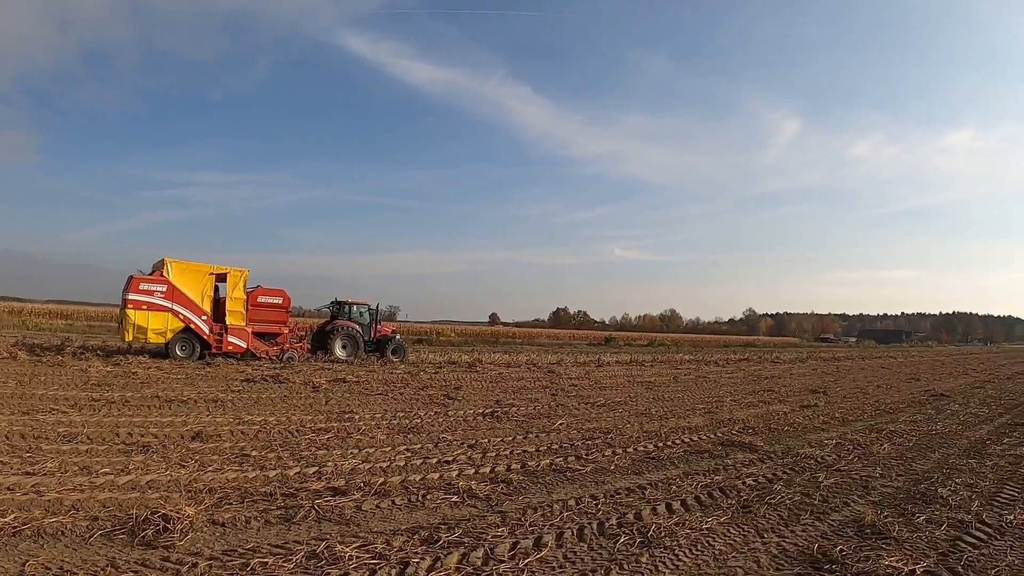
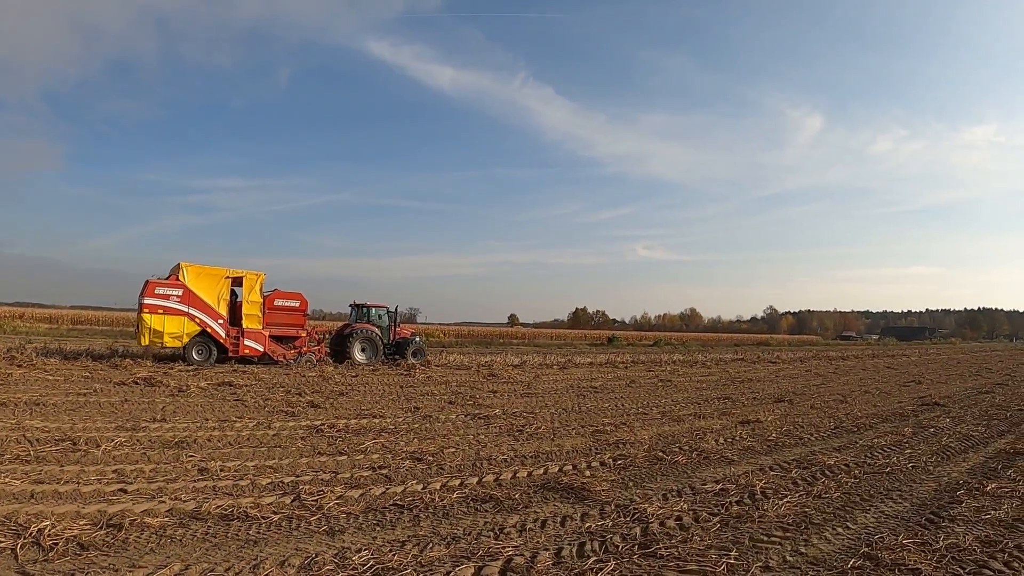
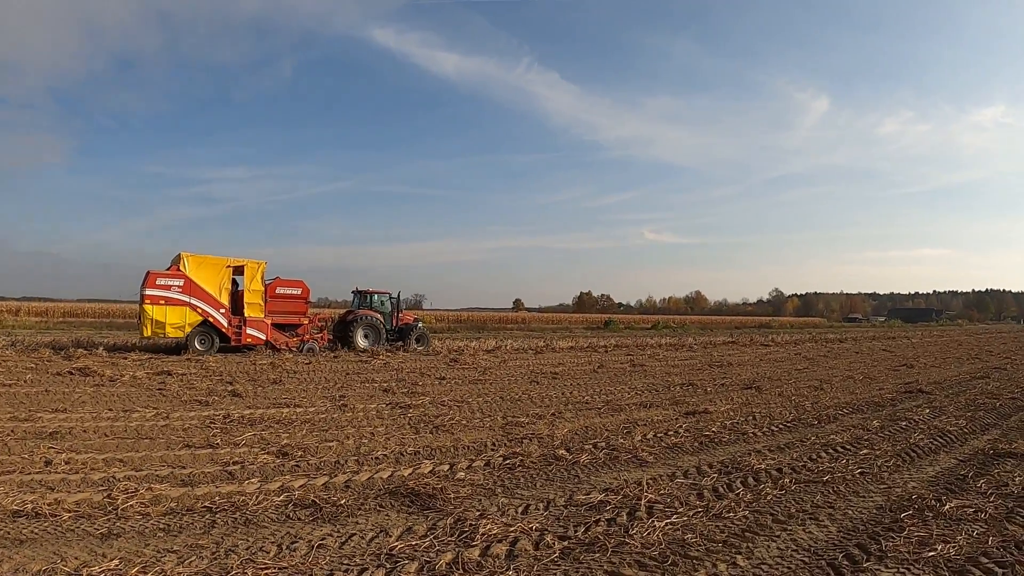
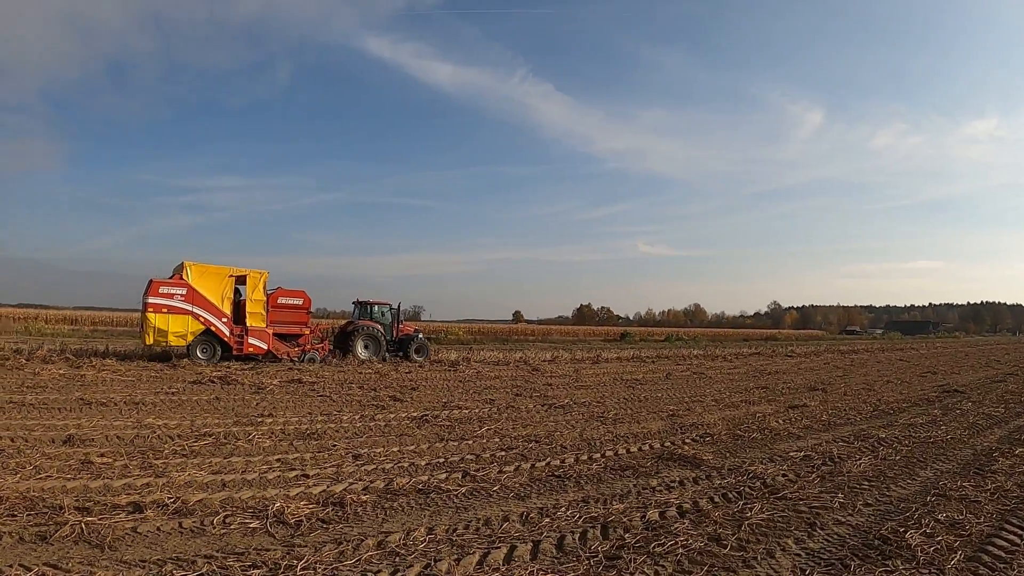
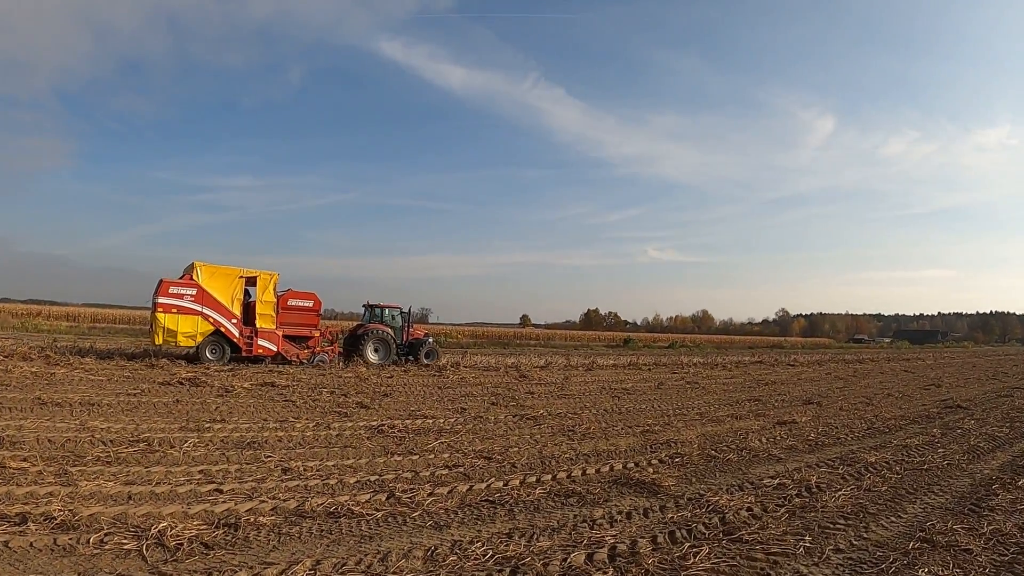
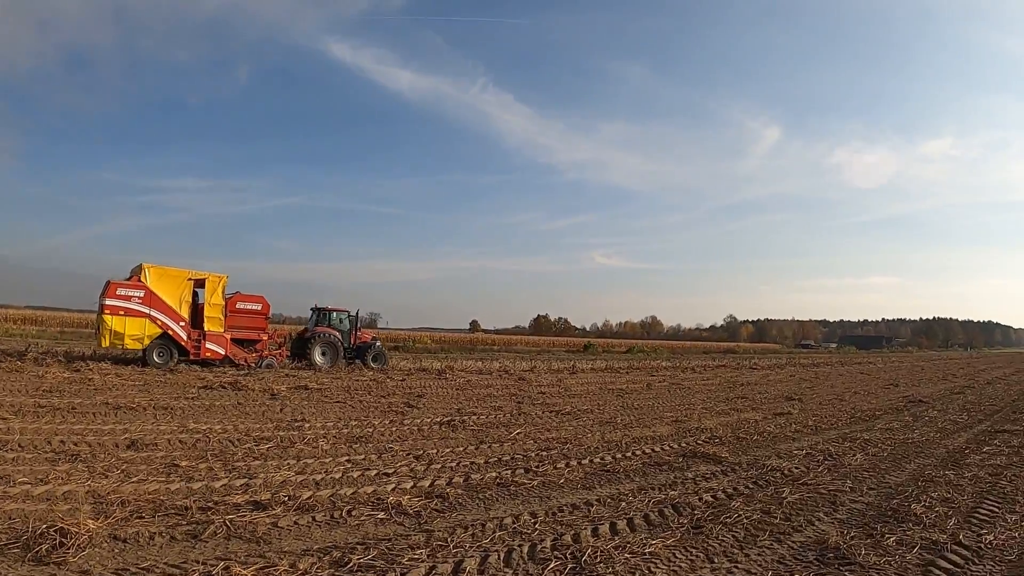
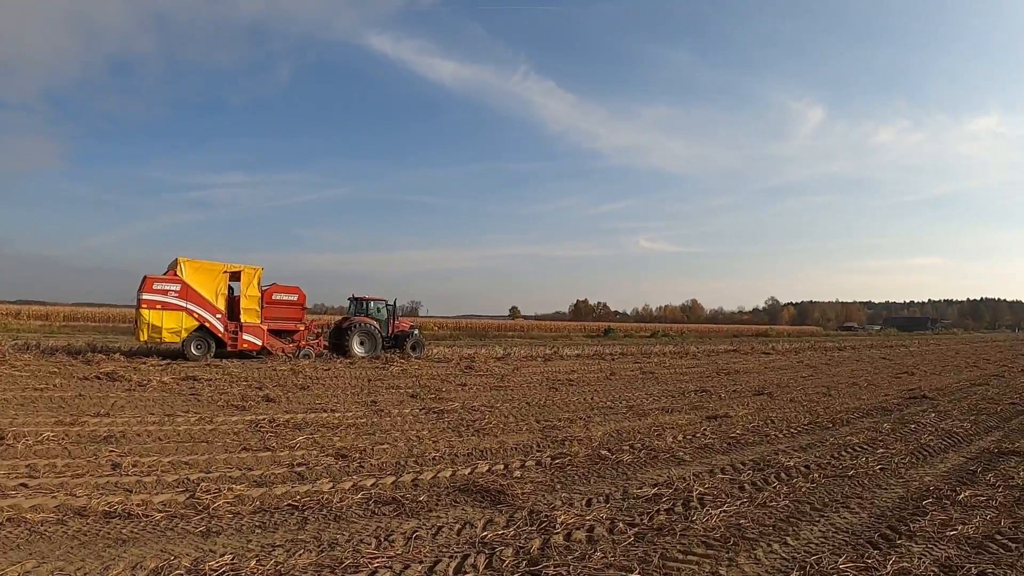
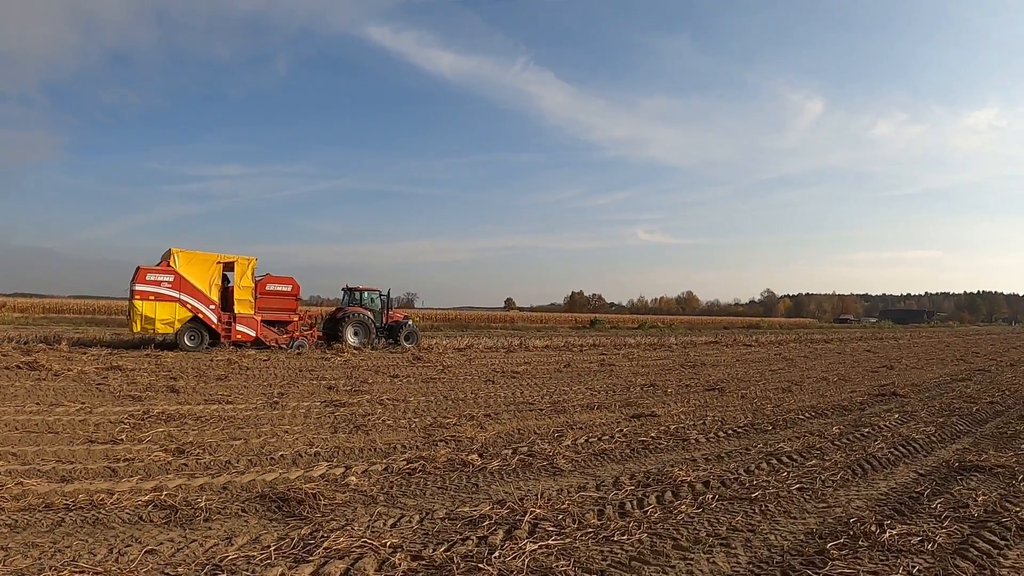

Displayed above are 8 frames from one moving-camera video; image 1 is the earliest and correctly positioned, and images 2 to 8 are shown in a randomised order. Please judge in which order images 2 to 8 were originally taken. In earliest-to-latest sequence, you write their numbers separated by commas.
6, 4, 5, 2, 7, 3, 8
